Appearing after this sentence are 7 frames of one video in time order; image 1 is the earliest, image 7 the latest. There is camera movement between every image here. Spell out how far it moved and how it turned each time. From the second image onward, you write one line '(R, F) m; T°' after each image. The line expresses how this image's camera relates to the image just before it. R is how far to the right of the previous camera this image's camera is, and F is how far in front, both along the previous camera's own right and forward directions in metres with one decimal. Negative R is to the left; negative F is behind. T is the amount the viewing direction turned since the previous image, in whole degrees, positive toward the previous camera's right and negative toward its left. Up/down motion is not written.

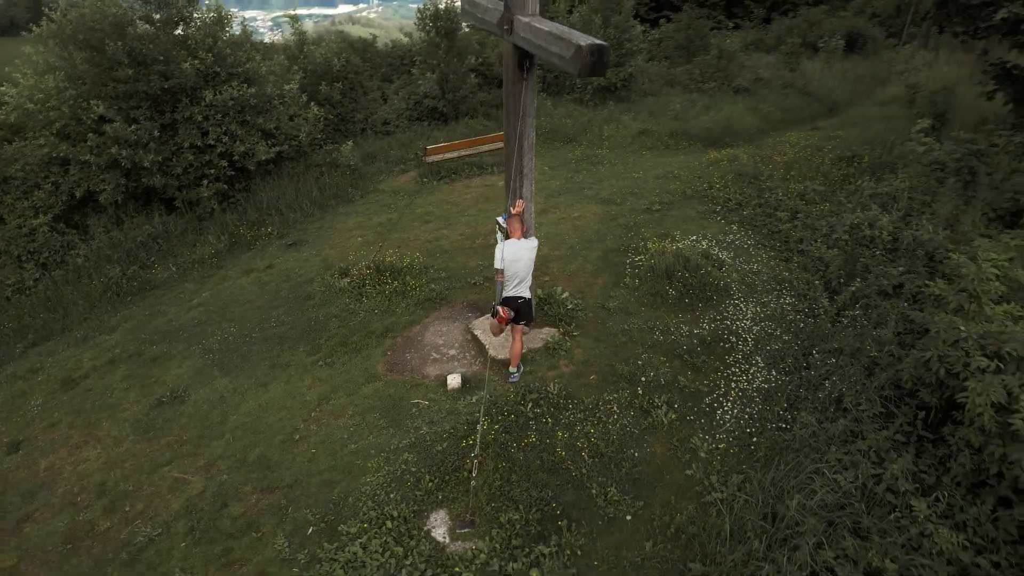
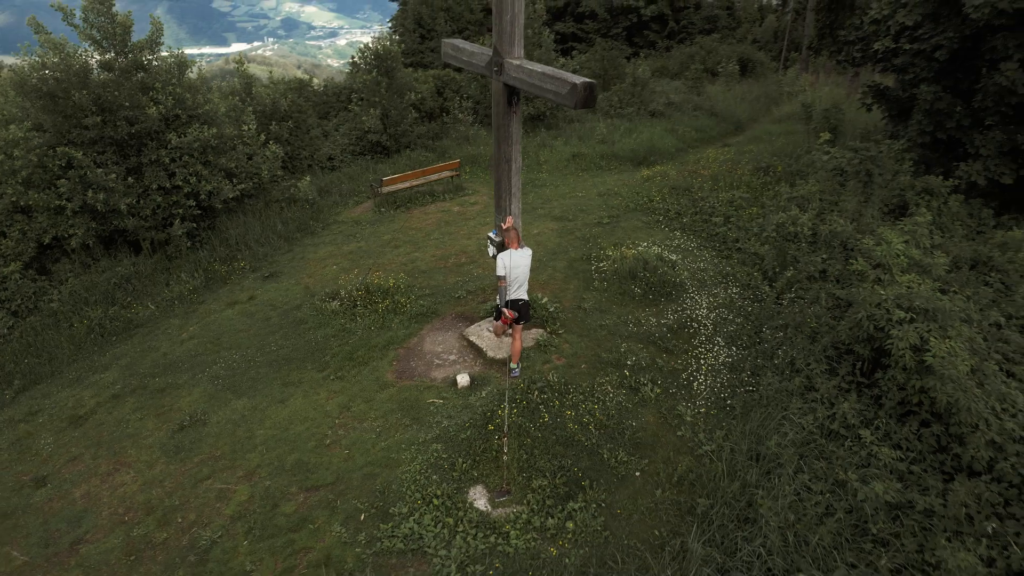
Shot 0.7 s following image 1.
(-0.6, -0.6) m; +7°
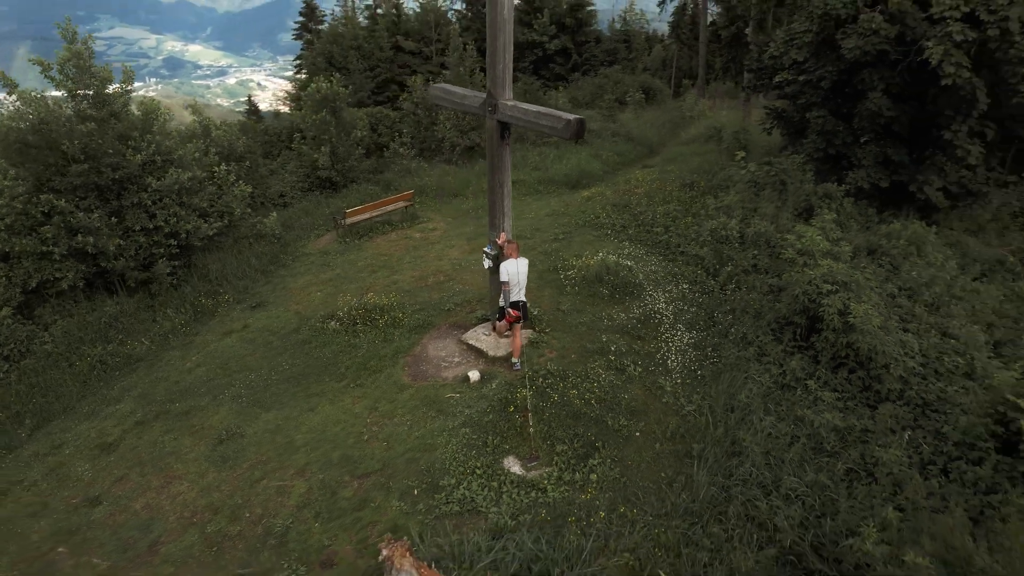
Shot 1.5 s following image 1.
(-0.8, -0.8) m; +8°
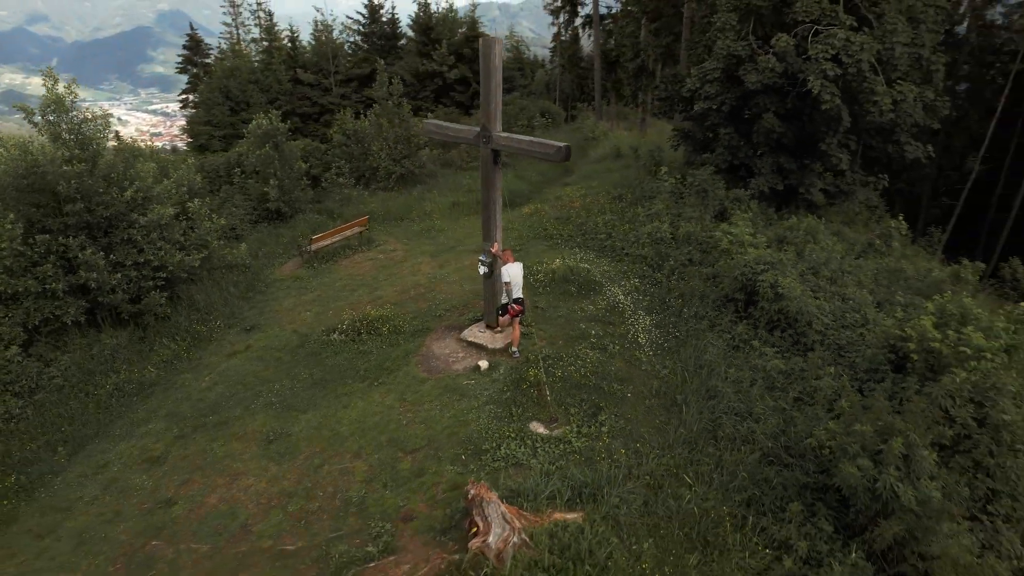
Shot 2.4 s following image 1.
(-1.1, -1.0) m; +9°
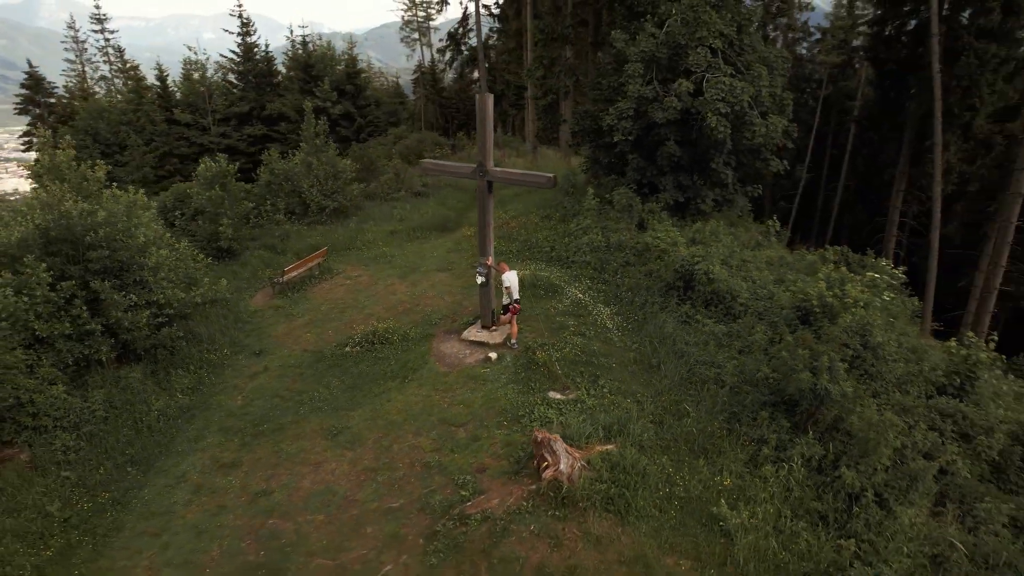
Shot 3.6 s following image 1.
(-1.7, -1.5) m; +12°
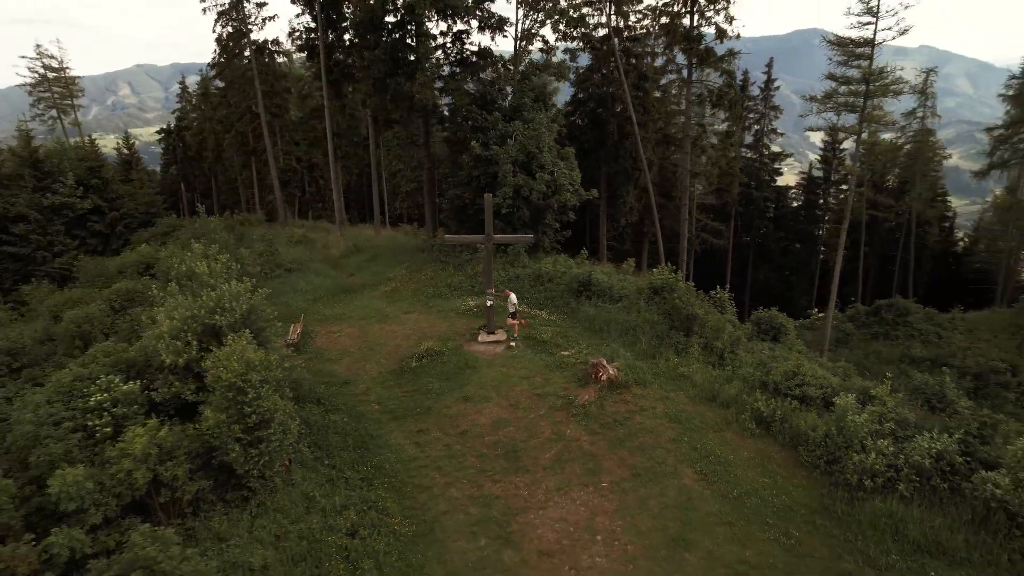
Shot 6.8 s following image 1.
(-7.2, -4.2) m; +29°
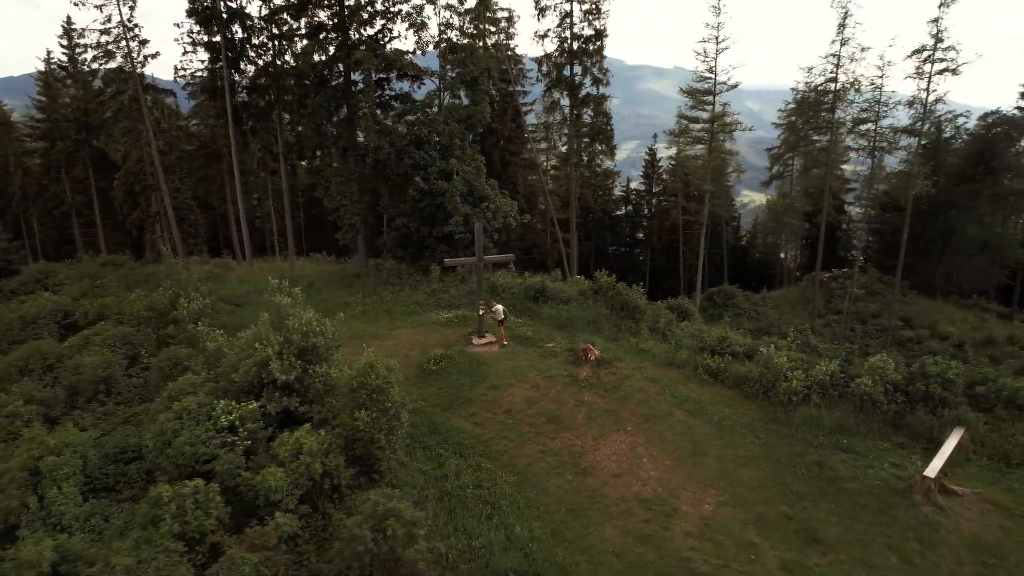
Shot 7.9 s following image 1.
(-4.9, -2.8) m; +17°
